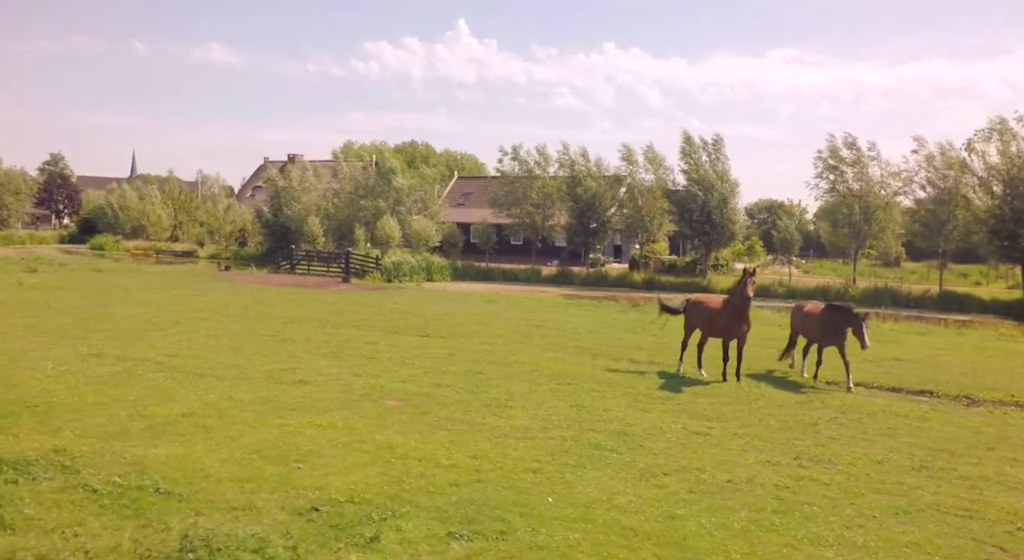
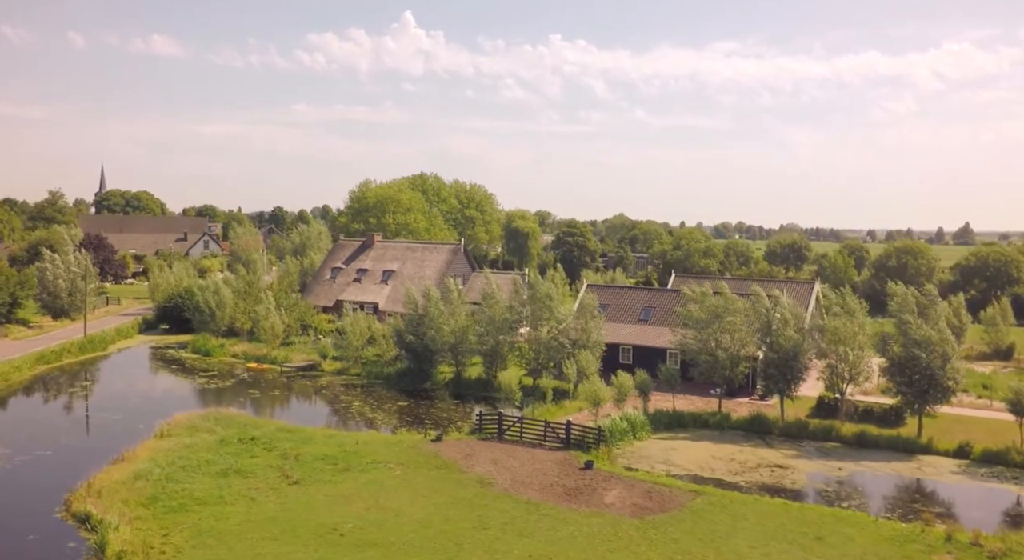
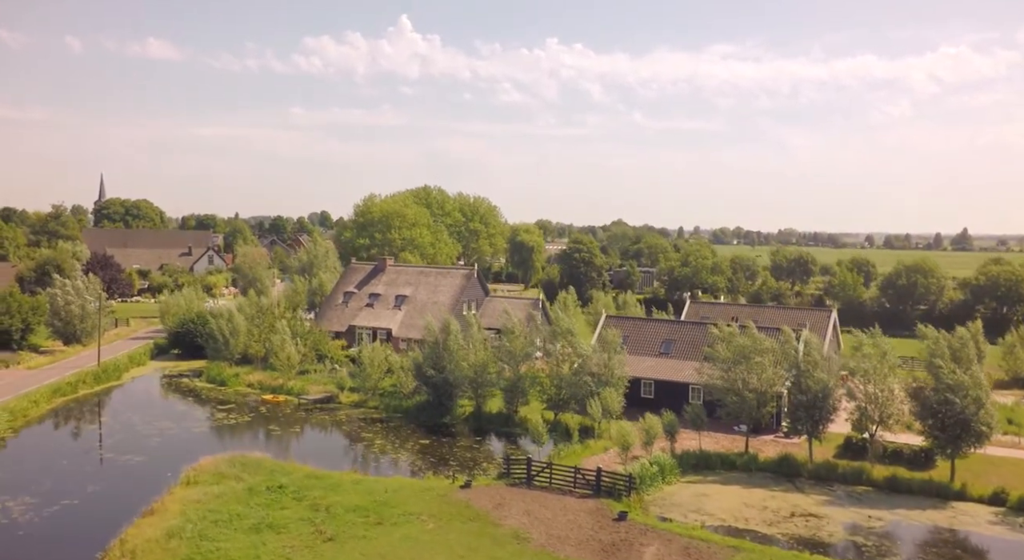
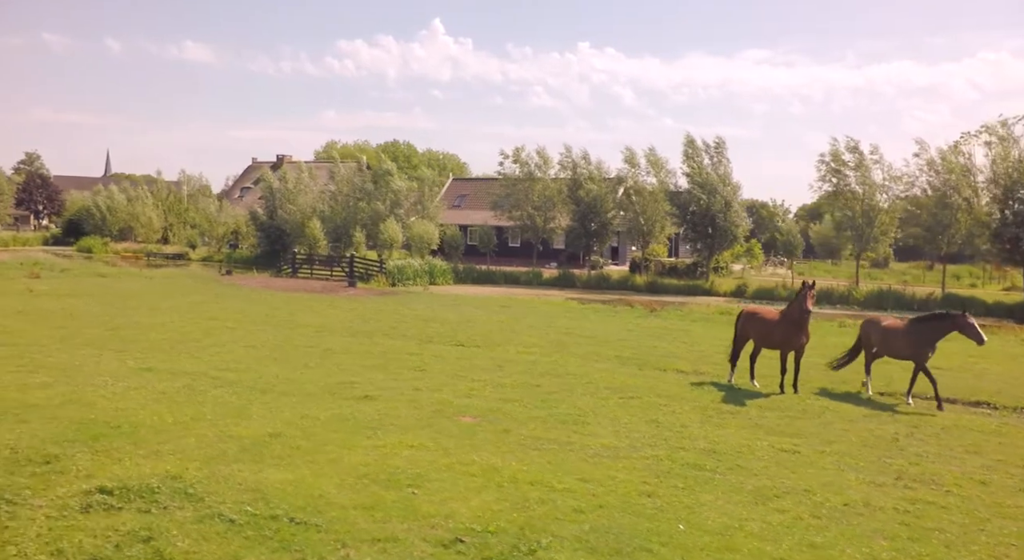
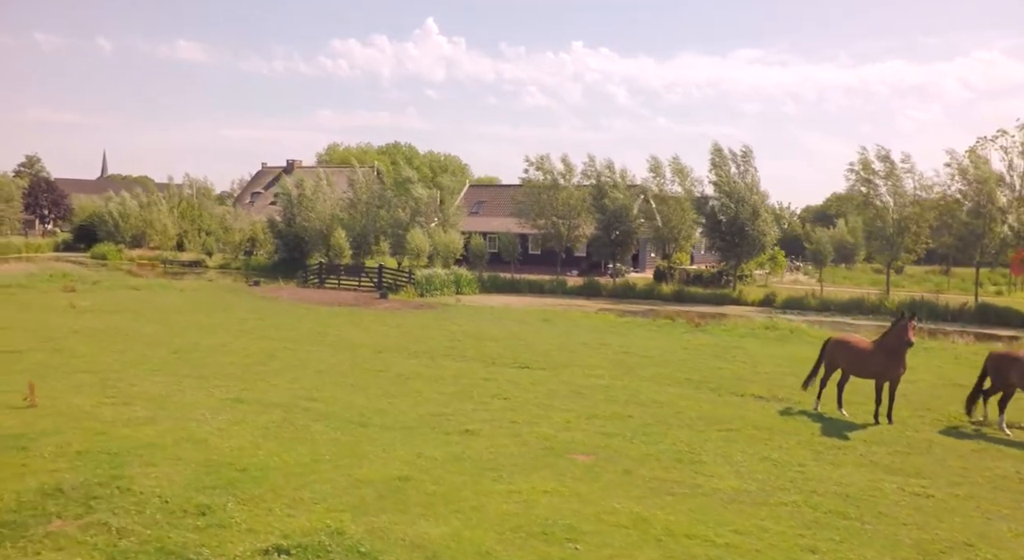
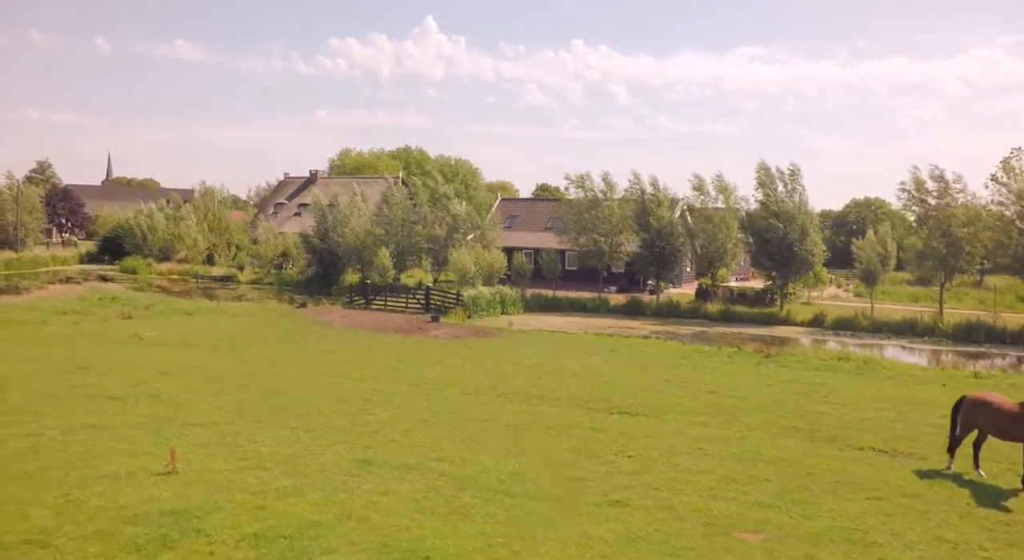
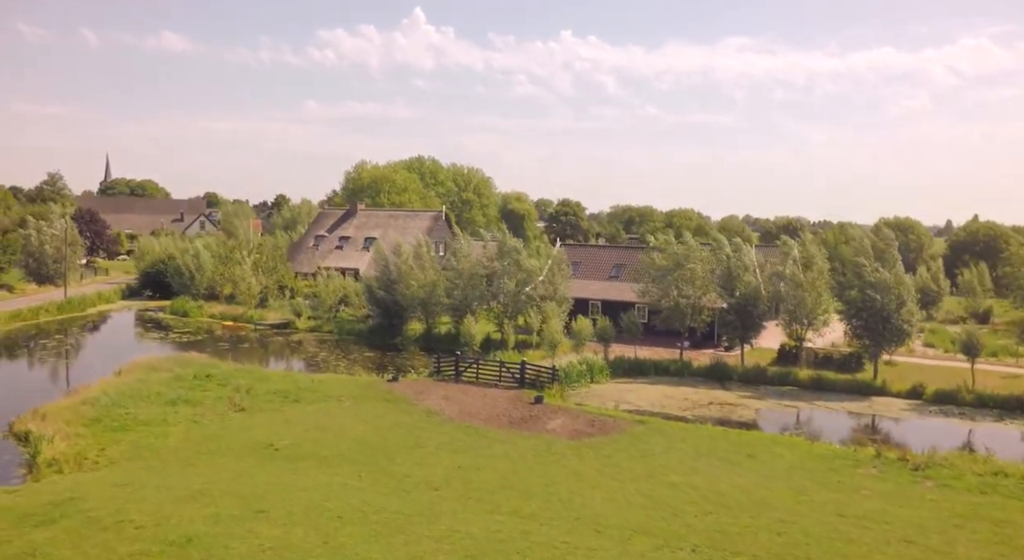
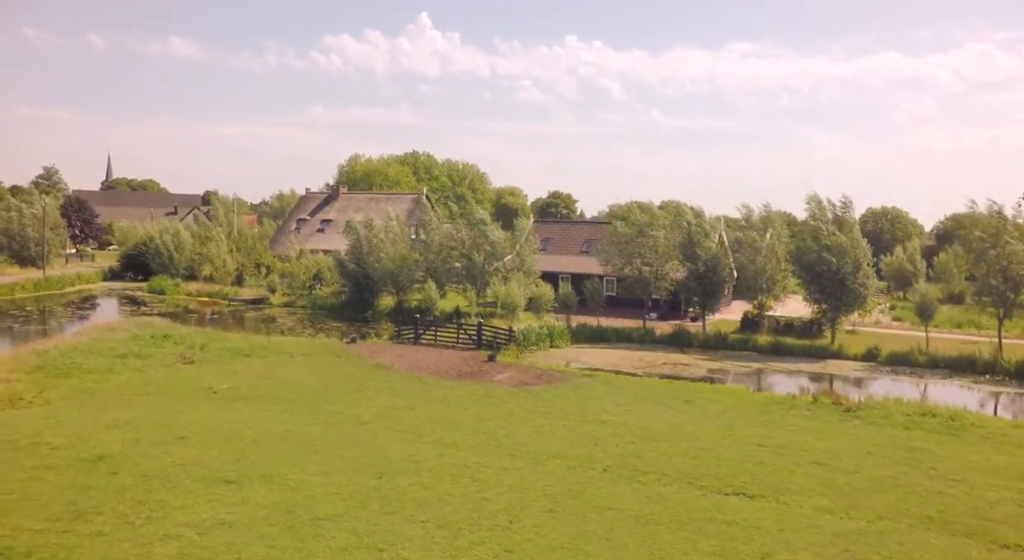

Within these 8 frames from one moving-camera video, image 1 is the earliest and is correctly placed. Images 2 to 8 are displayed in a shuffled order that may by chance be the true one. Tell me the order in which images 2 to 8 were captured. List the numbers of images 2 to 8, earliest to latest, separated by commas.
4, 5, 6, 8, 7, 2, 3
